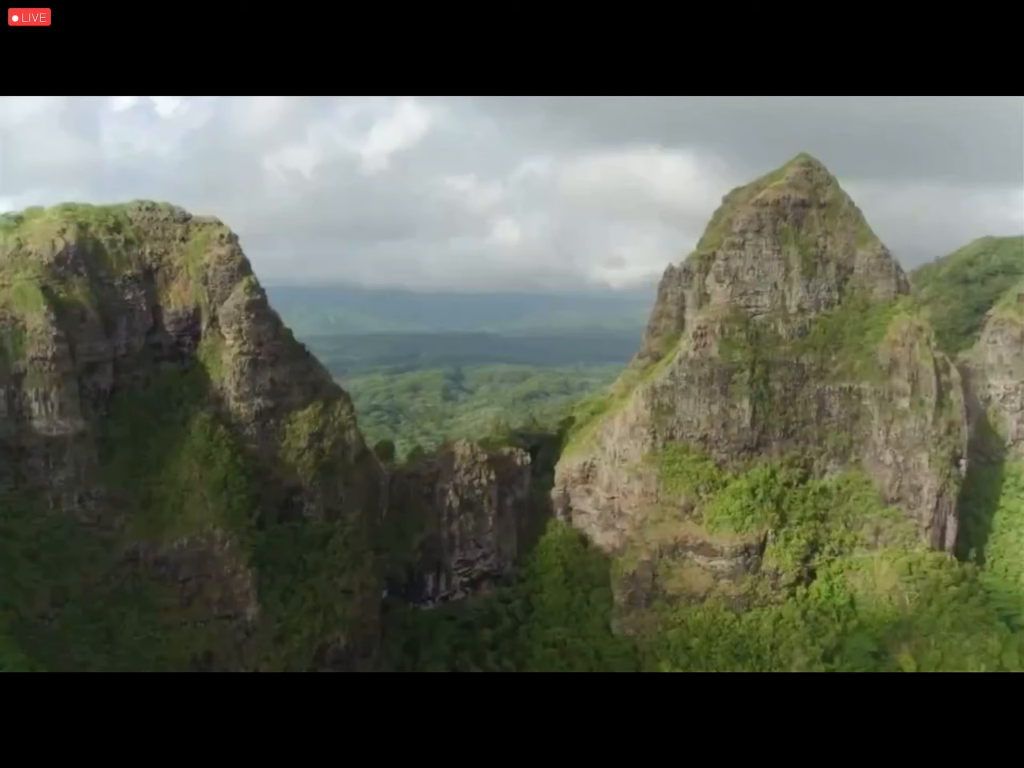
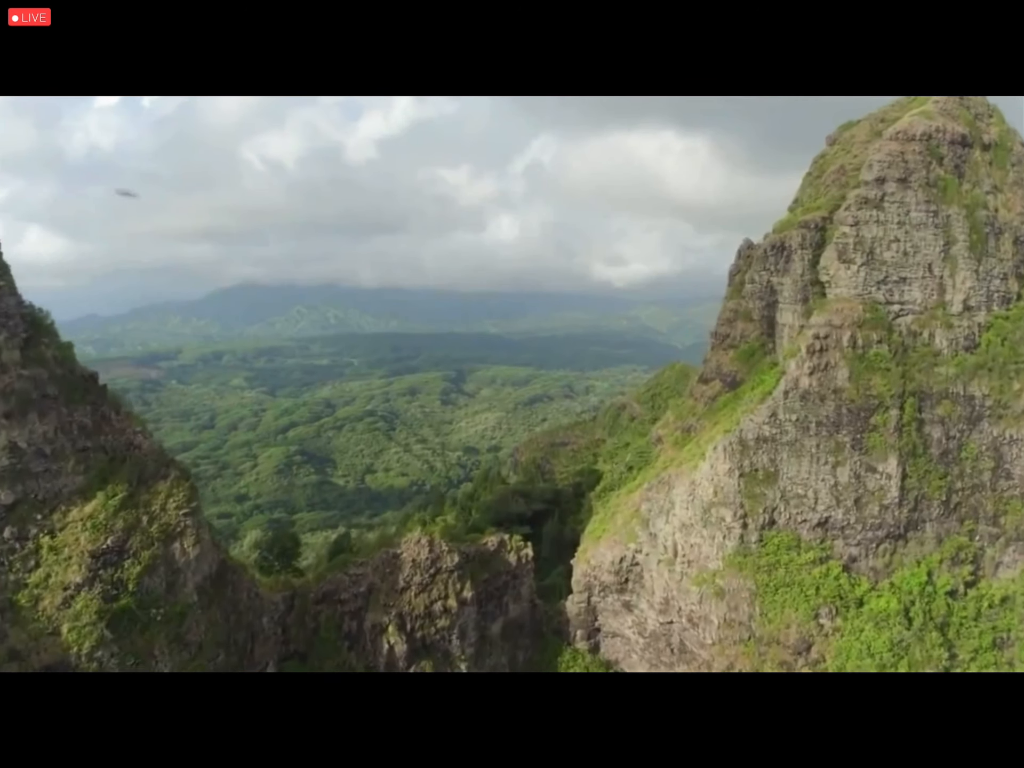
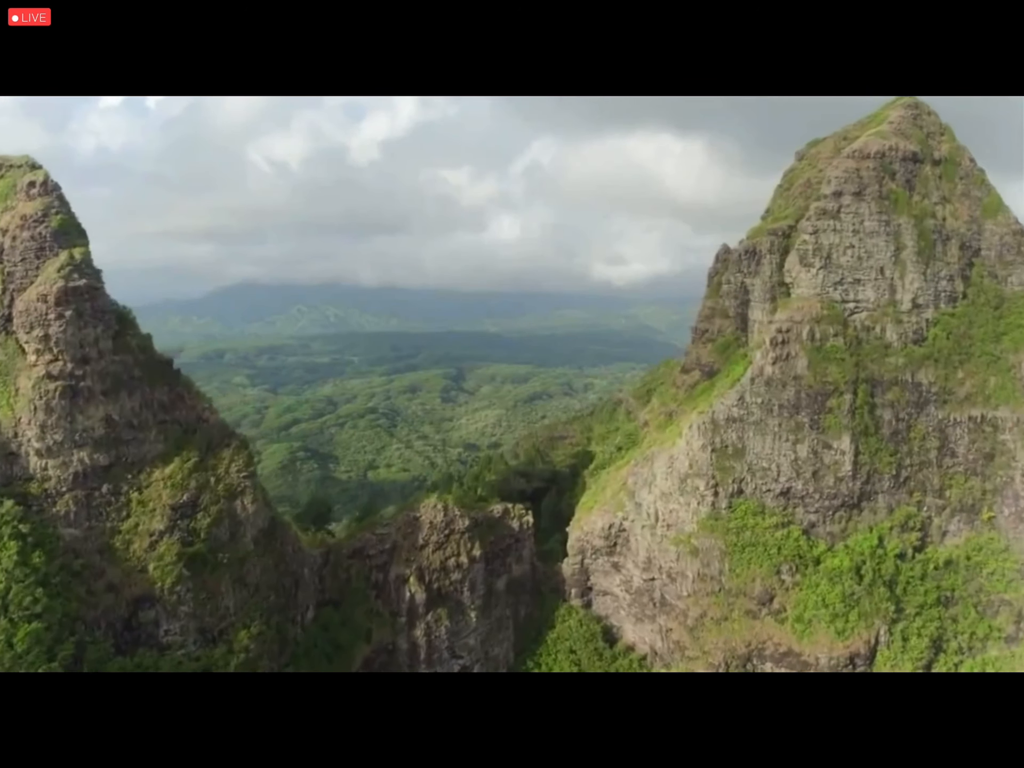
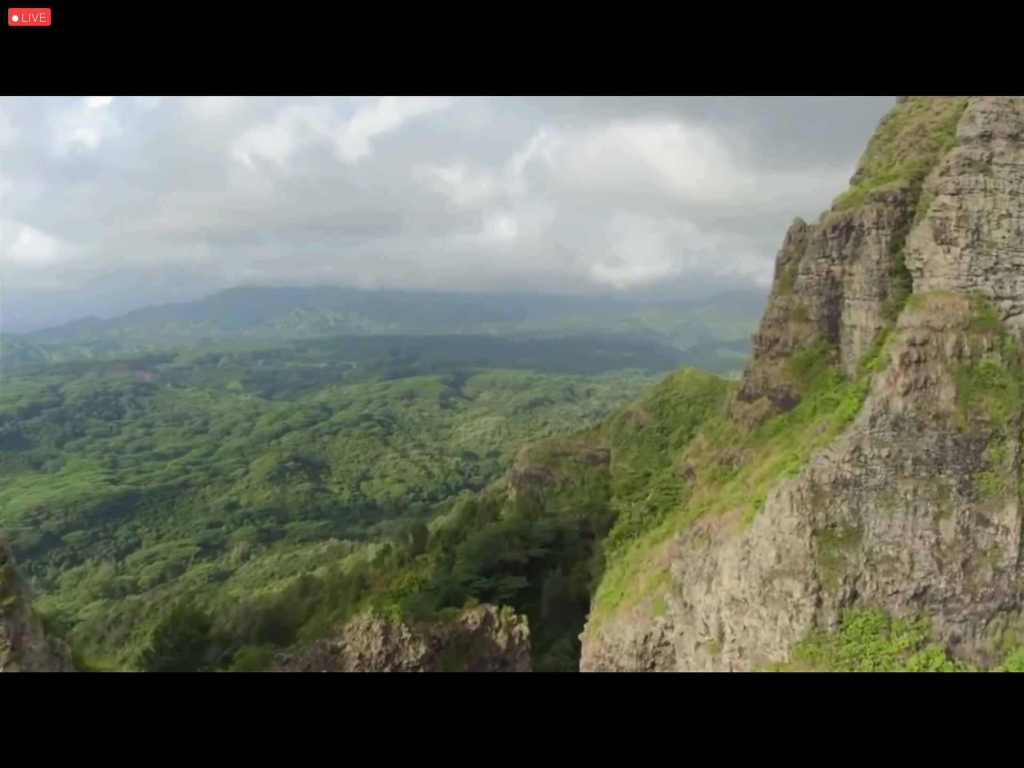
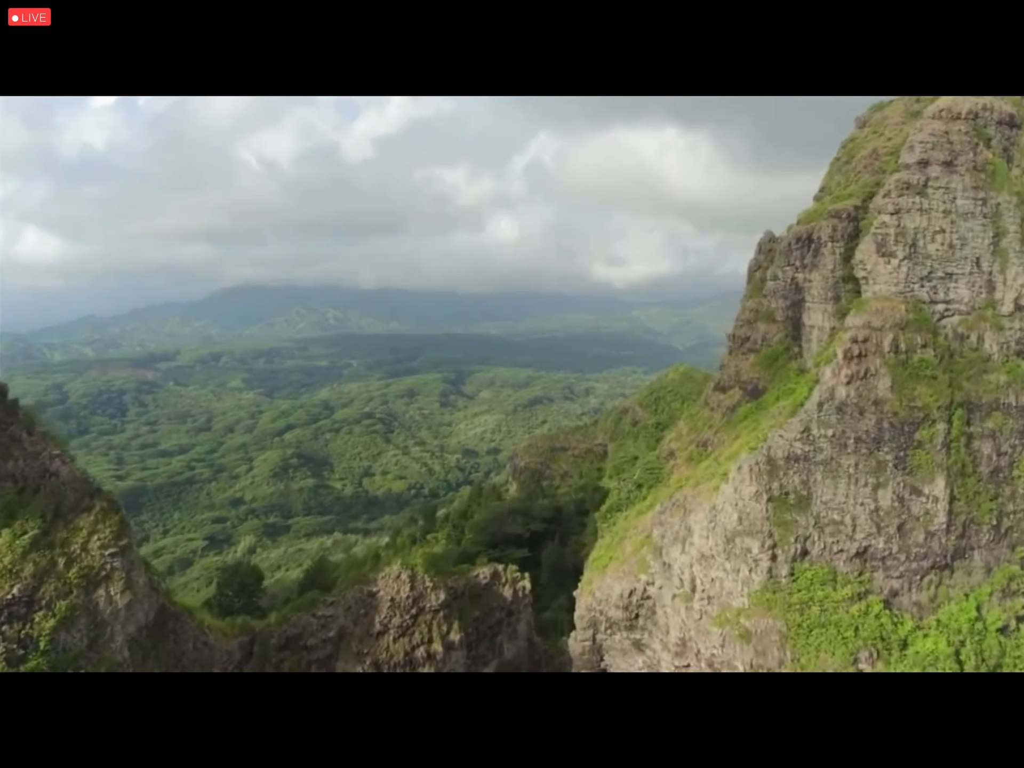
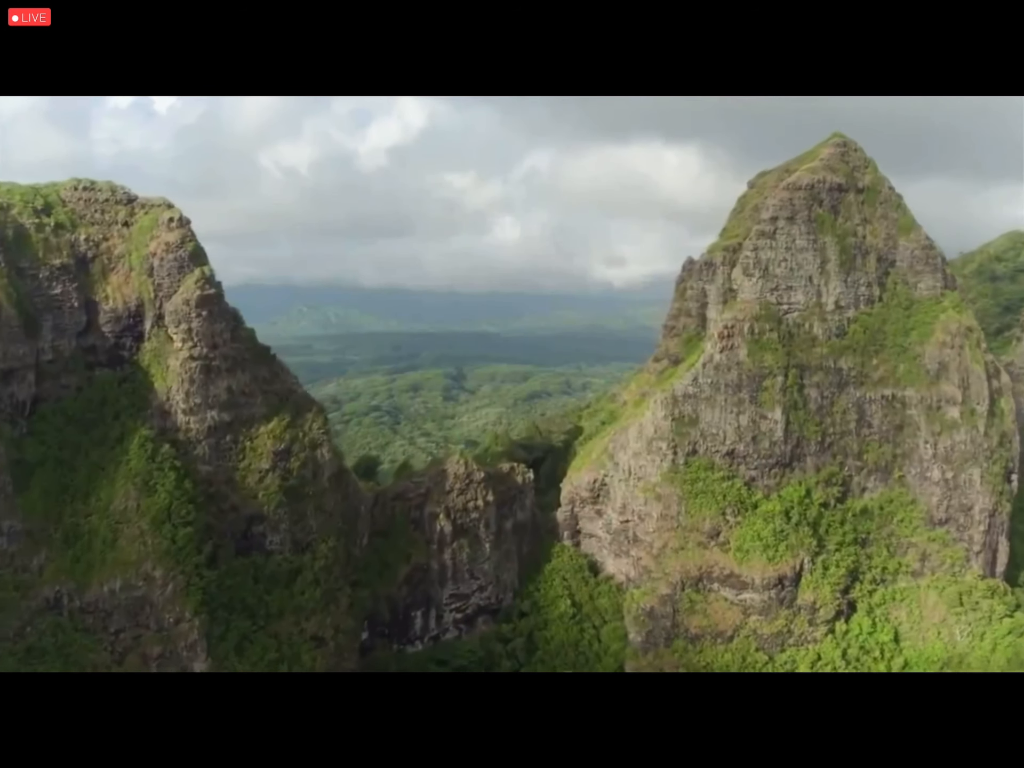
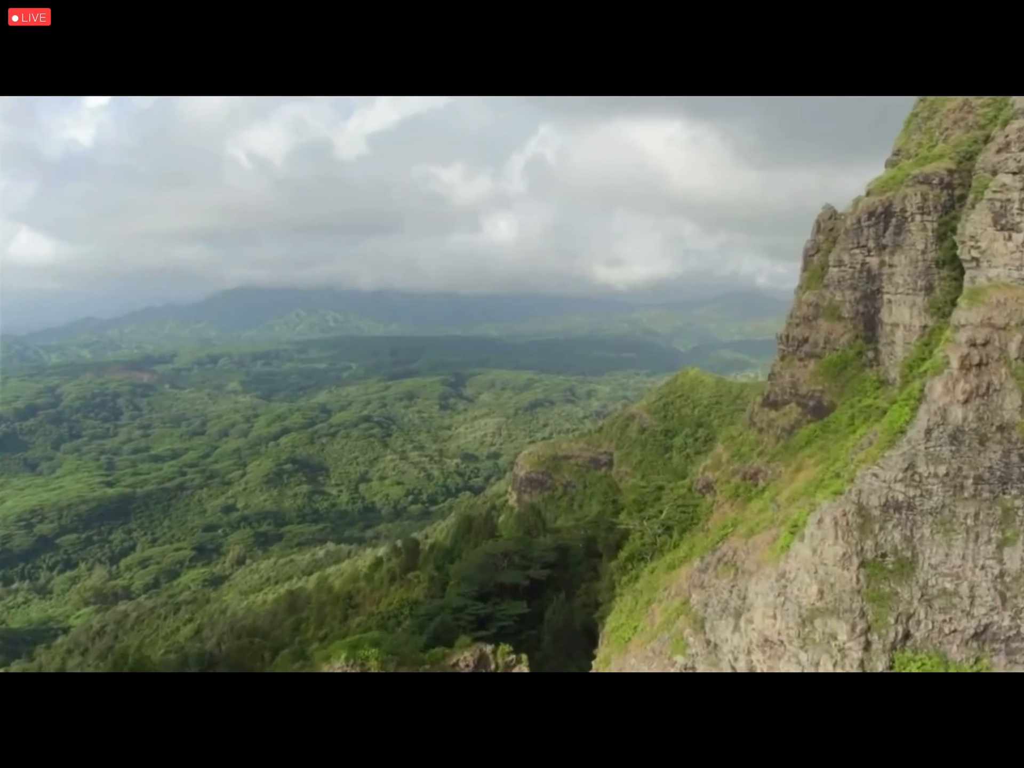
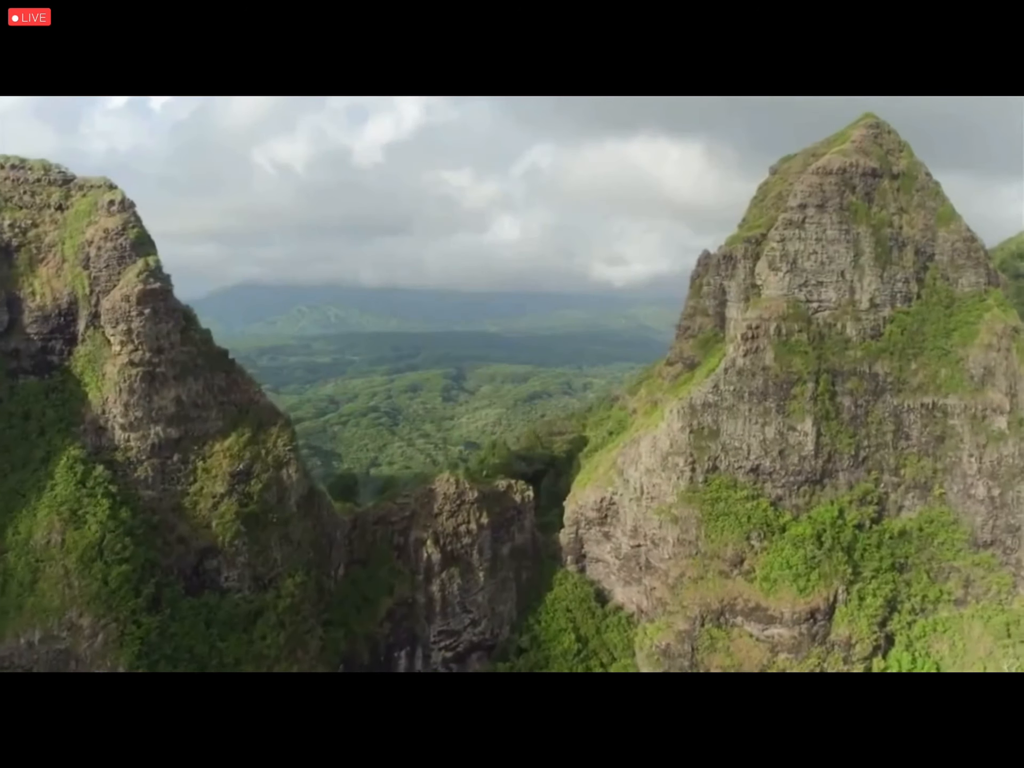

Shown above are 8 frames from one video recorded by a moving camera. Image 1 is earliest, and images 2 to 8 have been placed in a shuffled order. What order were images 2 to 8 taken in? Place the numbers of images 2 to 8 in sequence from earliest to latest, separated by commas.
6, 8, 3, 2, 5, 4, 7
